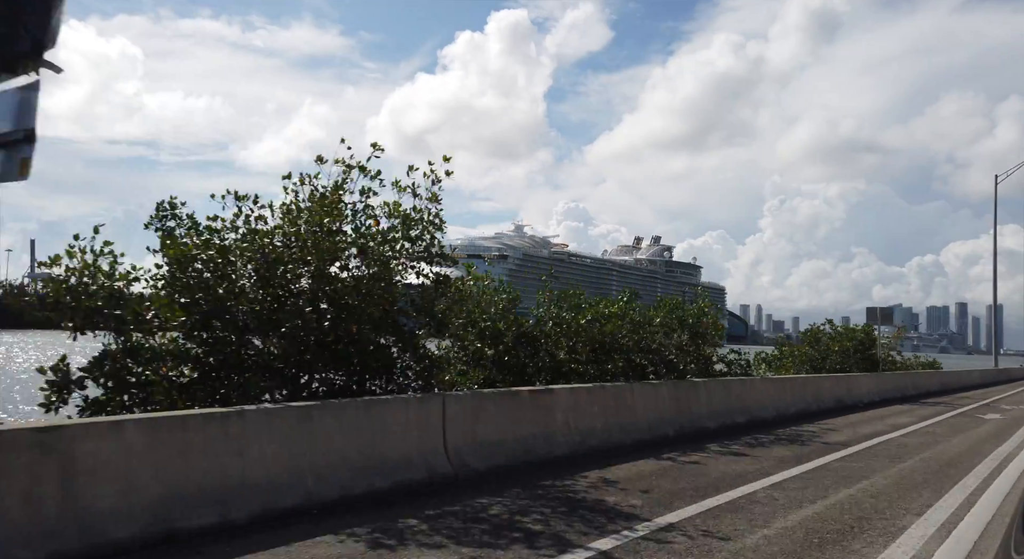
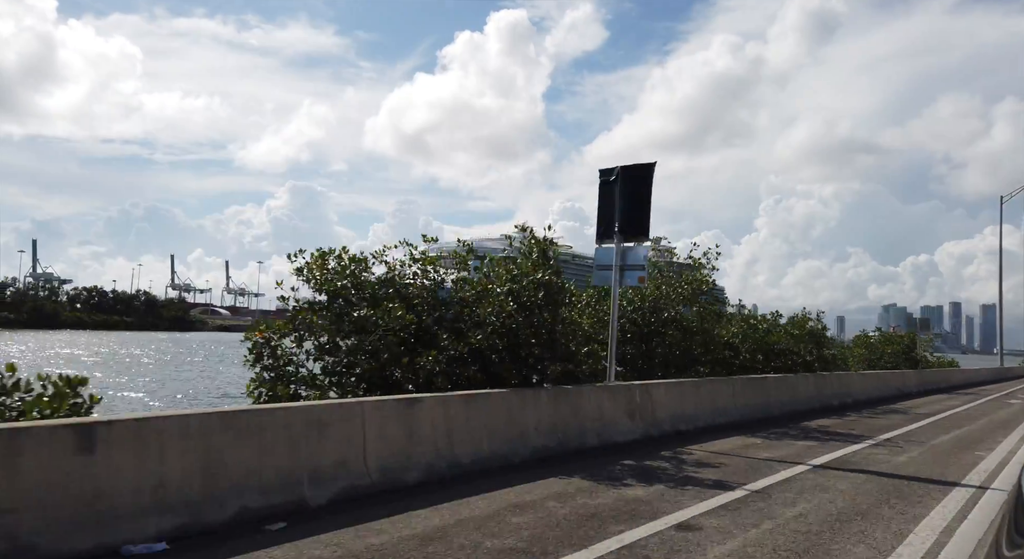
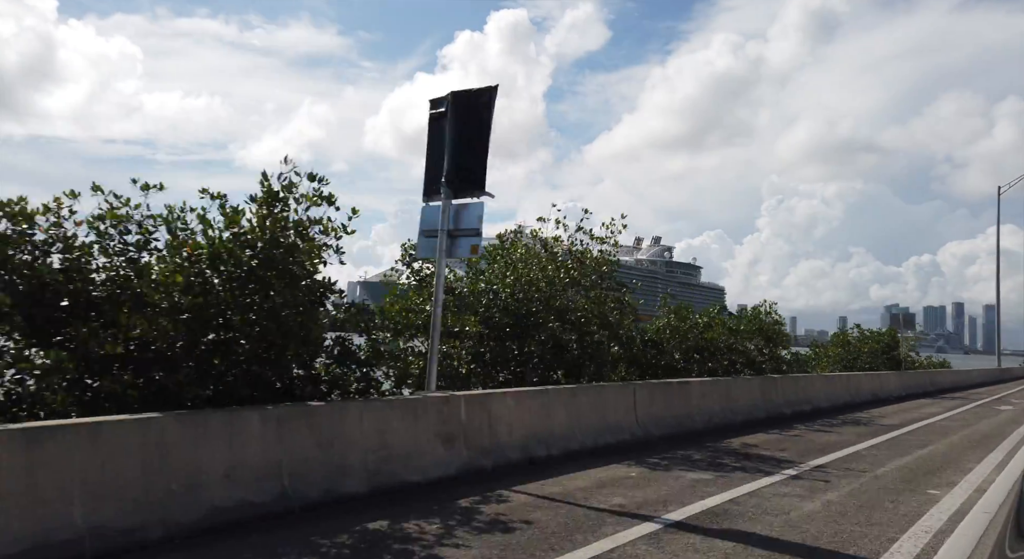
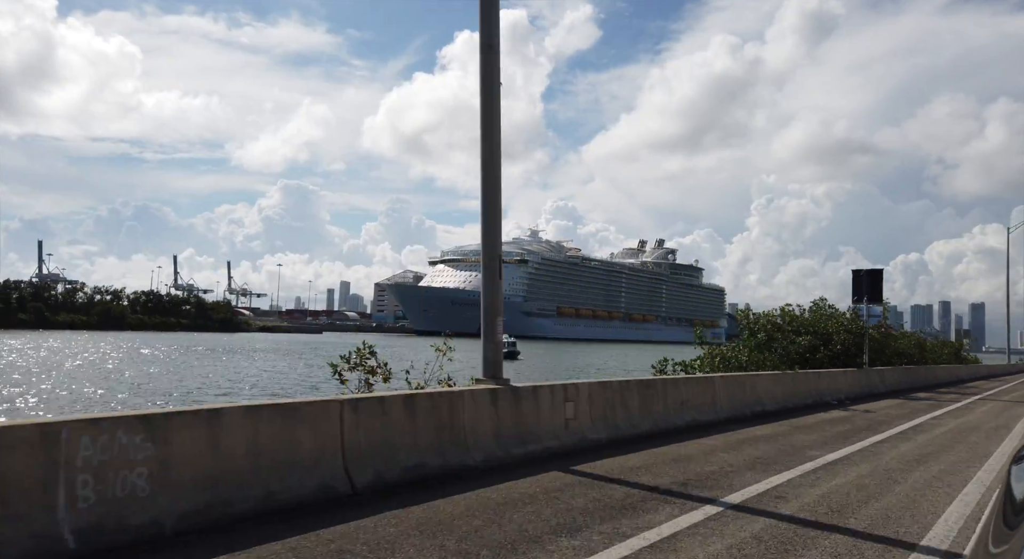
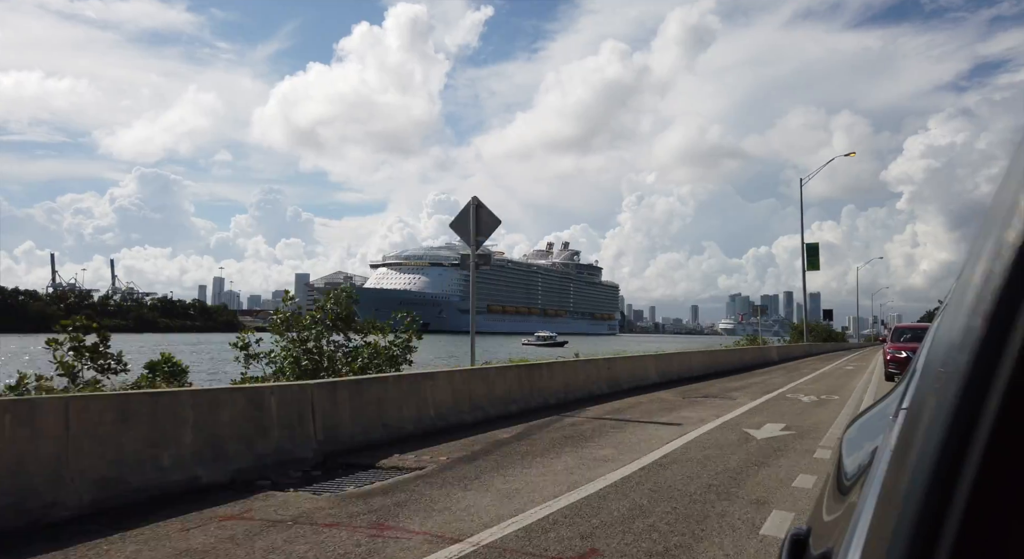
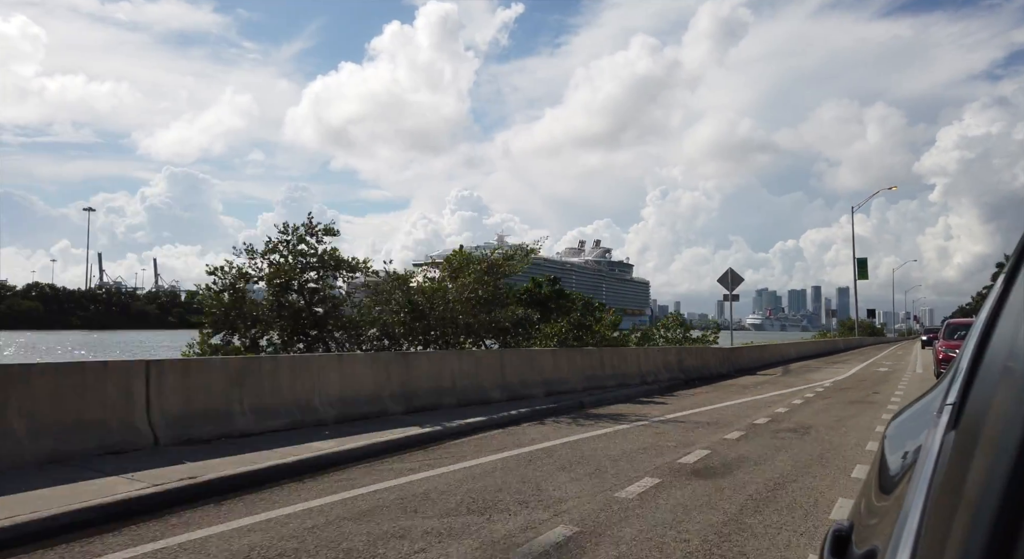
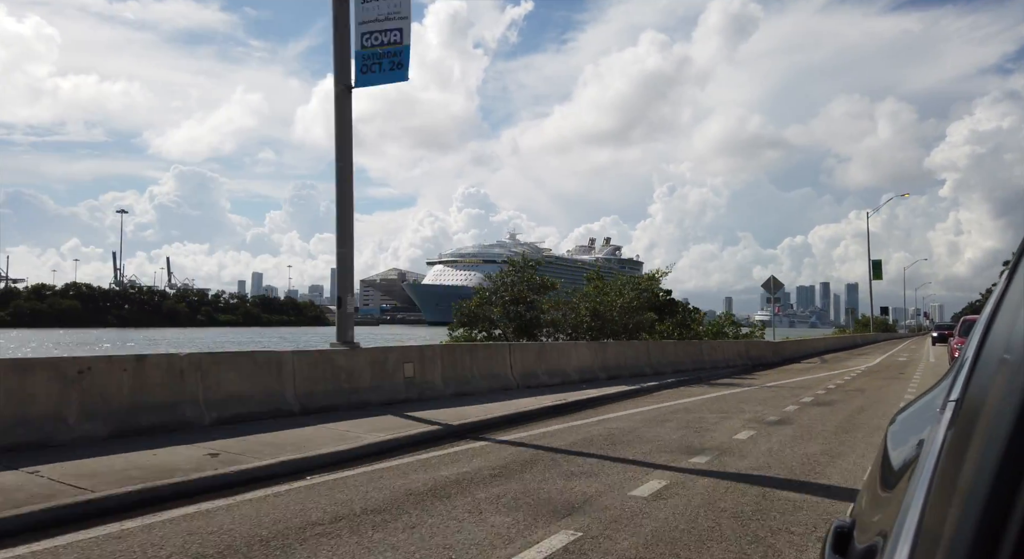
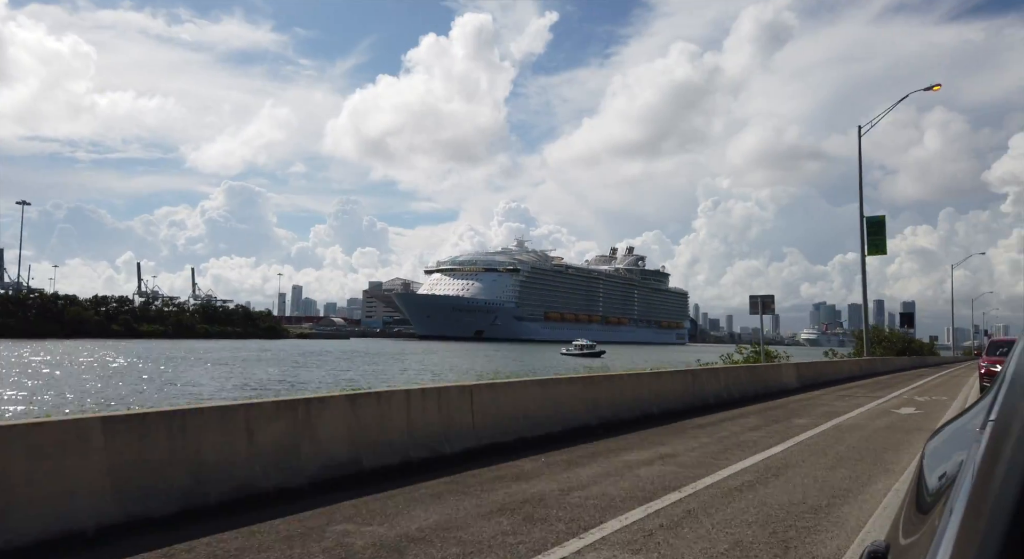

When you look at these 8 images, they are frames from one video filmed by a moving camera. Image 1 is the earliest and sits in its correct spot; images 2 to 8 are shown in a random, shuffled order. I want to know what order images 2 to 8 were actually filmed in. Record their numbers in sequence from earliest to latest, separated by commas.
3, 2, 4, 8, 5, 6, 7
